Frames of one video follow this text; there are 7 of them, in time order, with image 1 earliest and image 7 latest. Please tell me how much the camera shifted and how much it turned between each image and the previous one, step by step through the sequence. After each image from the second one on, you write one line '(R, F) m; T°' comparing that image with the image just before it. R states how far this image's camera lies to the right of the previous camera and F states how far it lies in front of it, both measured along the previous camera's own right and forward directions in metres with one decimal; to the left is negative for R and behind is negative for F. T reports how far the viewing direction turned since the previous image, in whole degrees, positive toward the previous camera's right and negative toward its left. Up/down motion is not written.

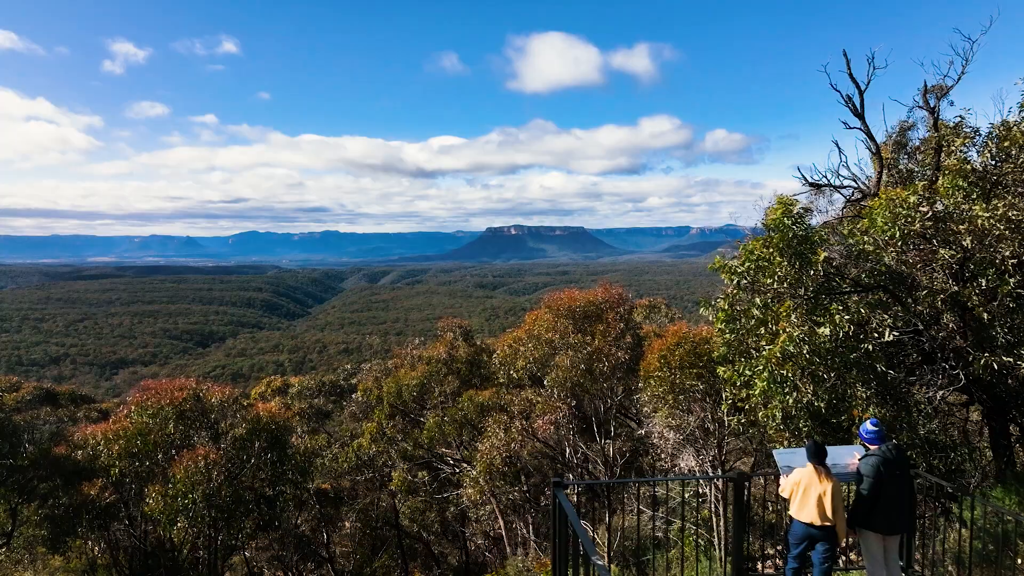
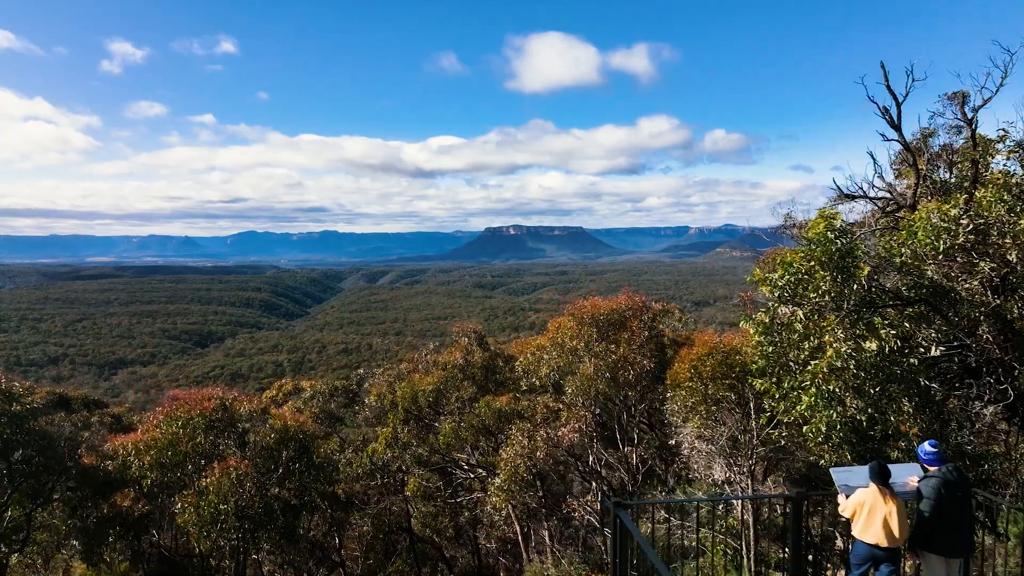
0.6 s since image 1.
(-0.2, 0.0) m; 0°
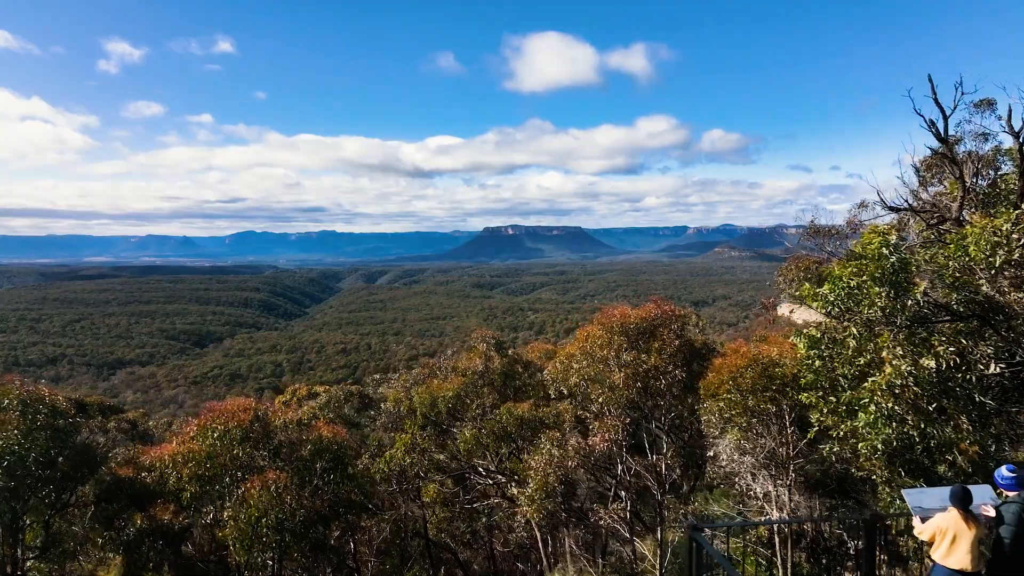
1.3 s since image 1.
(-0.3, 0.0) m; 0°
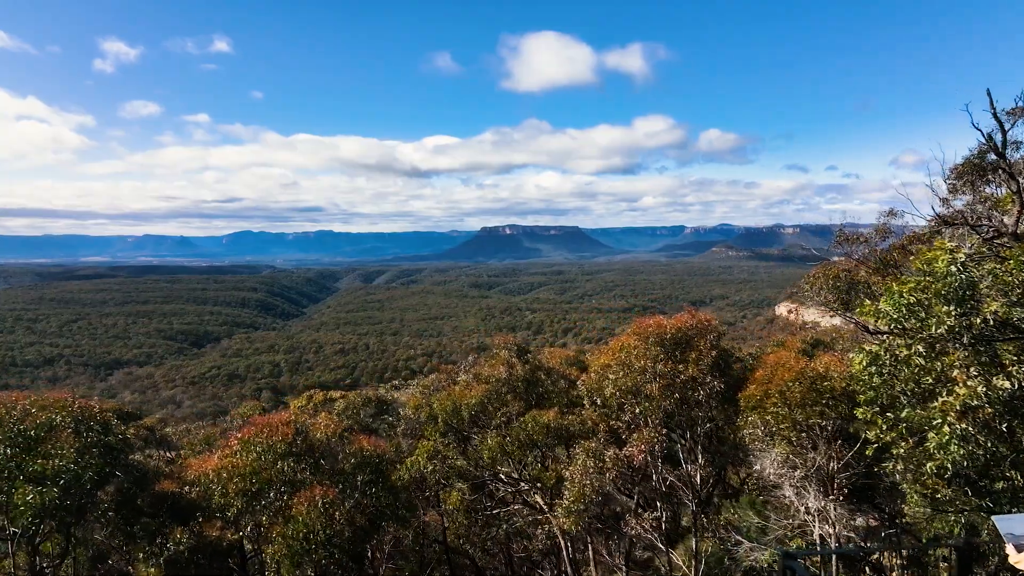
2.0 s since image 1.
(-0.4, 0.0) m; 0°
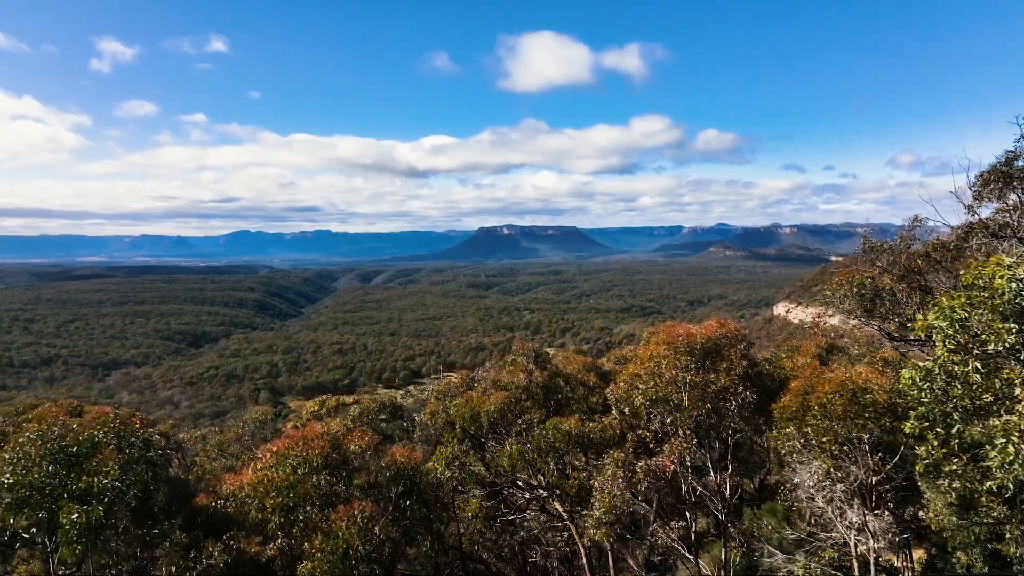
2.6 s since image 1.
(-0.3, 0.0) m; 0°
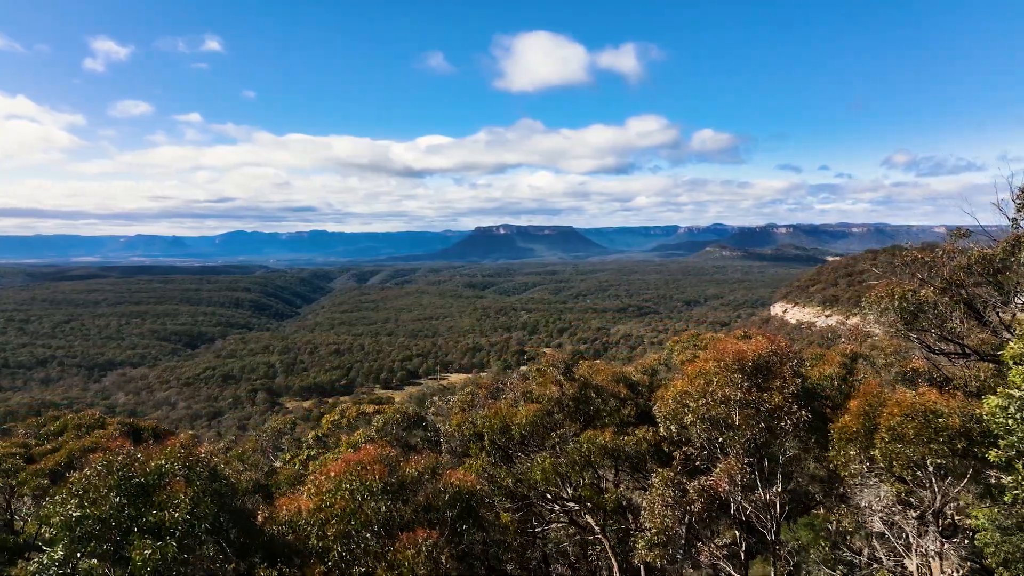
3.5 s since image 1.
(-0.5, +0.1) m; 0°
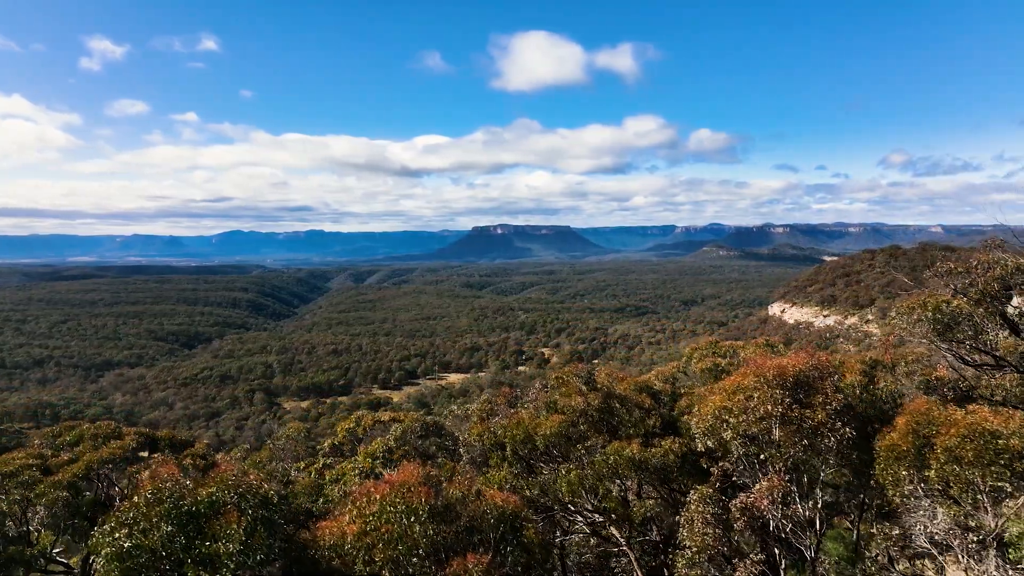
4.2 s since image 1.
(+0.1, -0.7) m; 0°
